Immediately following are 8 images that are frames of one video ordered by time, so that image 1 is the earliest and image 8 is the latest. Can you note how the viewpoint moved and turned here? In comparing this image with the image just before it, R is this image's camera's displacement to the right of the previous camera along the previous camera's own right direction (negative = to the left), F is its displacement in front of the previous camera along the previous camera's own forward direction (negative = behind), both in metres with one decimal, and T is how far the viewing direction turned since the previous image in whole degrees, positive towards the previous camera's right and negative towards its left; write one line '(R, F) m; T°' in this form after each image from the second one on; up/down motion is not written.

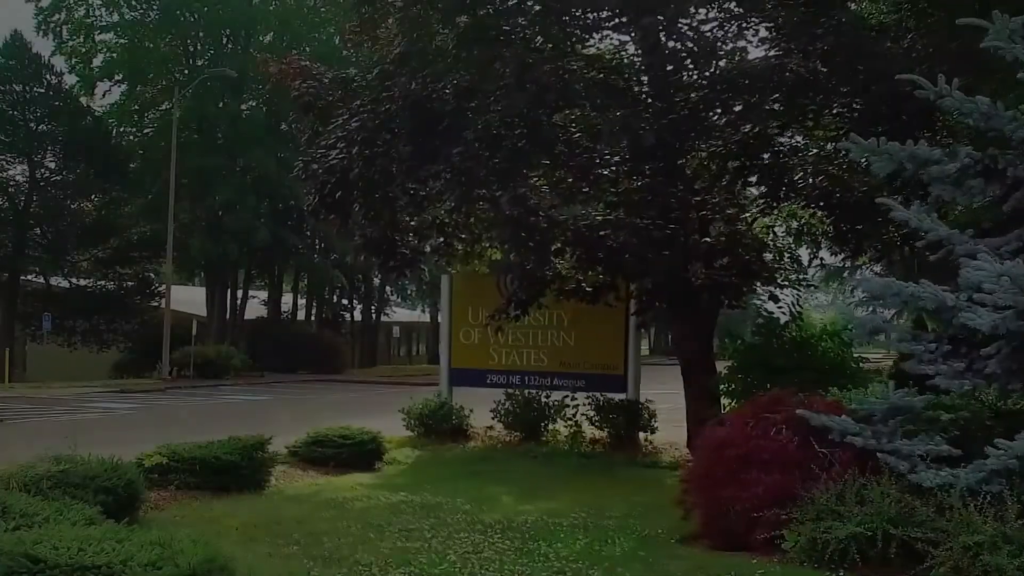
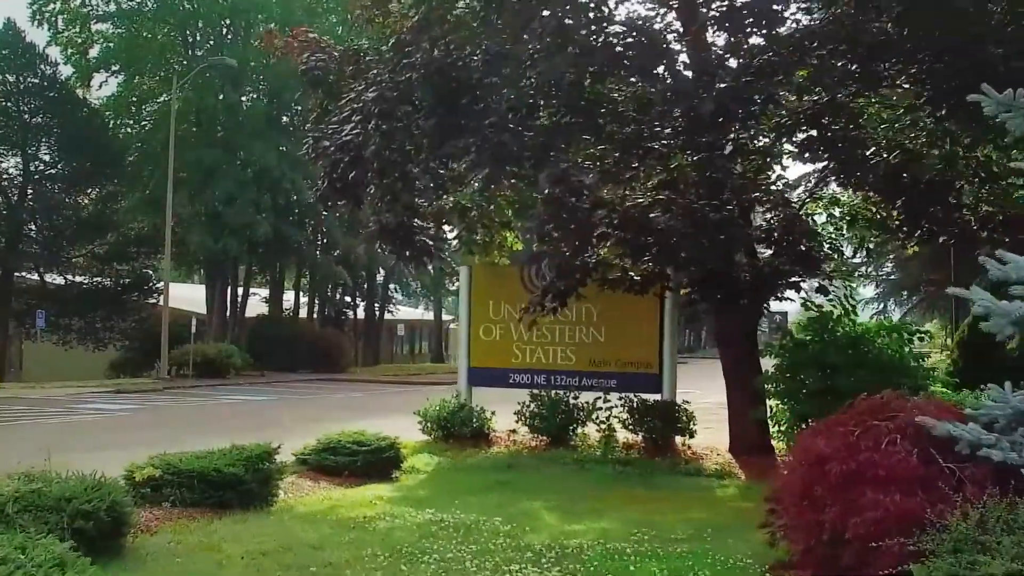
(-0.3, +1.2) m; 0°
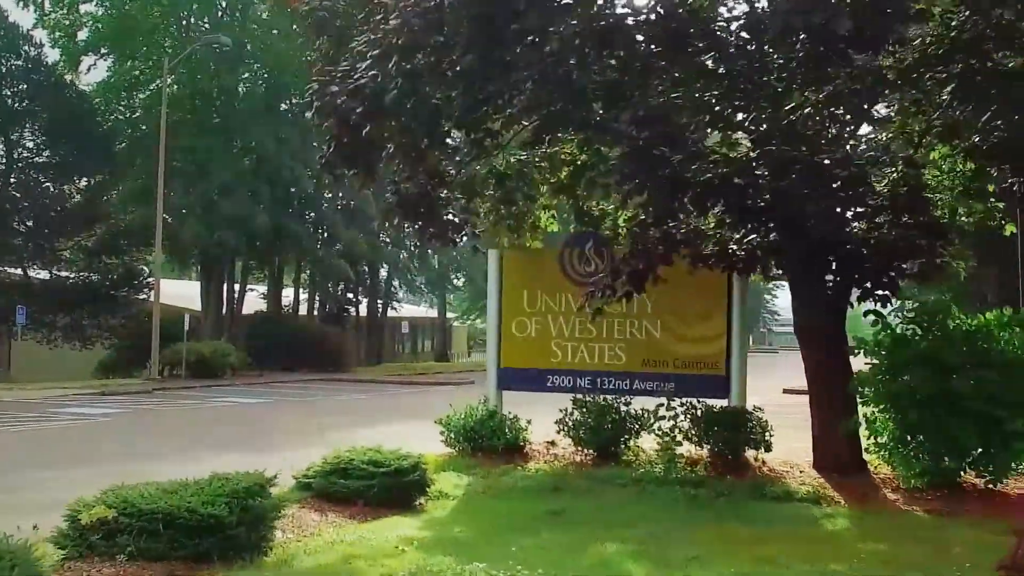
(-0.4, +2.2) m; 0°
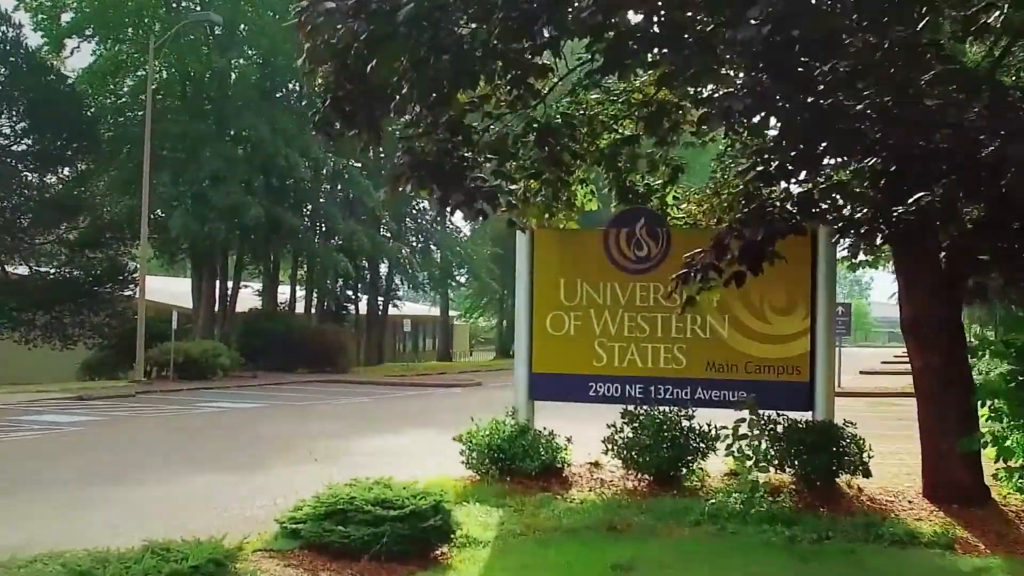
(-0.3, +2.2) m; 0°
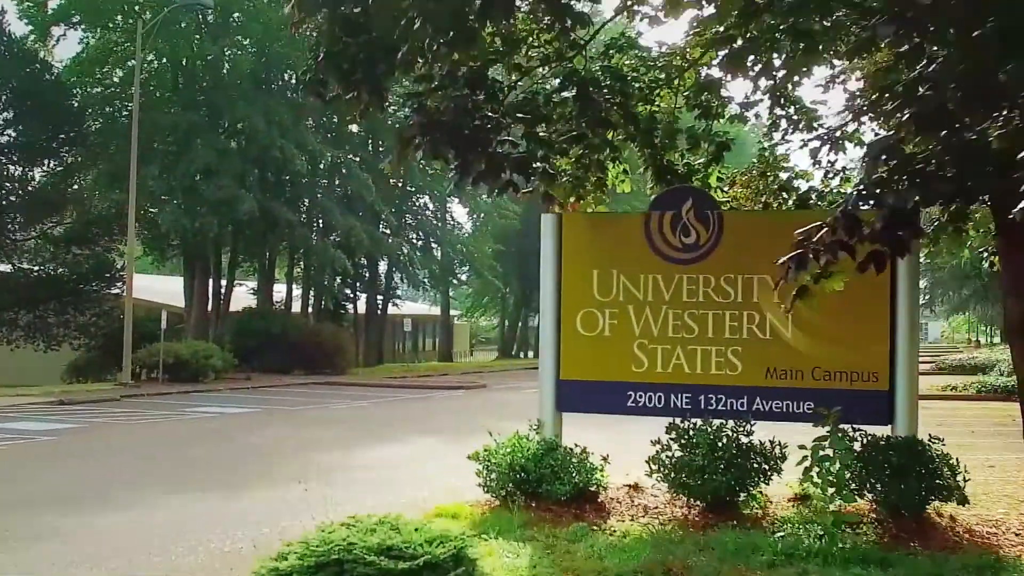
(-0.2, +1.5) m; 0°
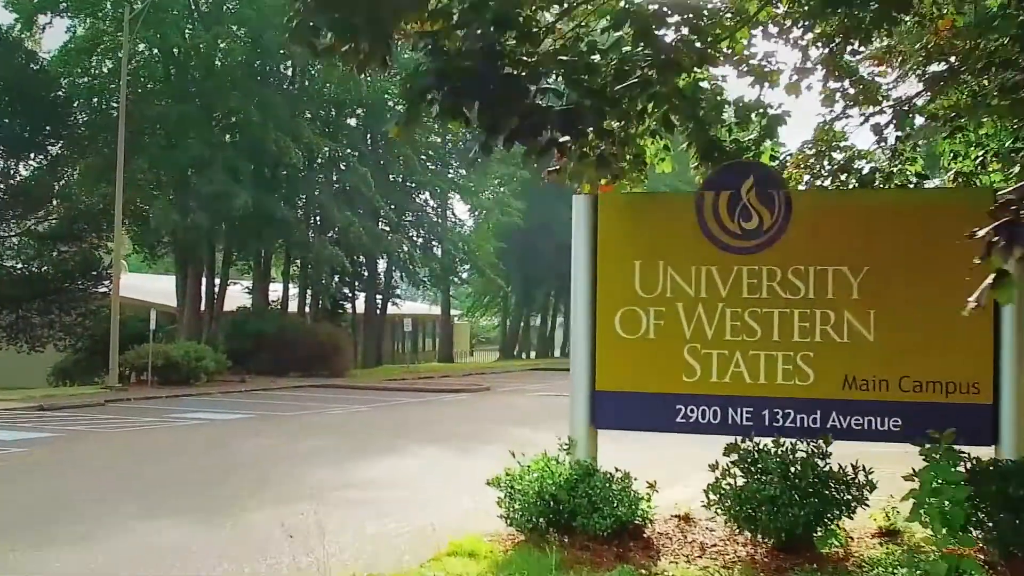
(-0.2, +1.4) m; 0°
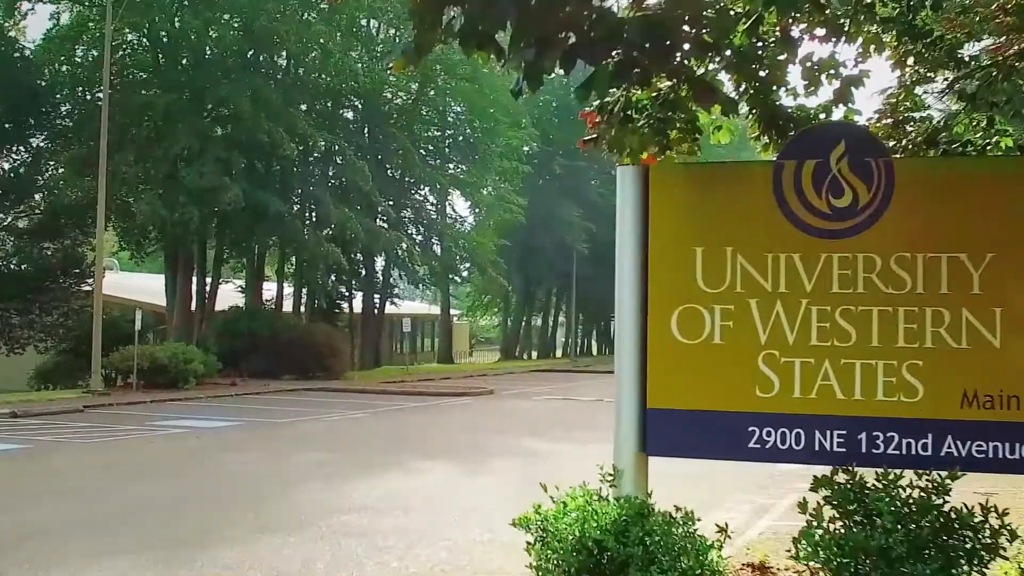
(-0.2, +1.5) m; 0°
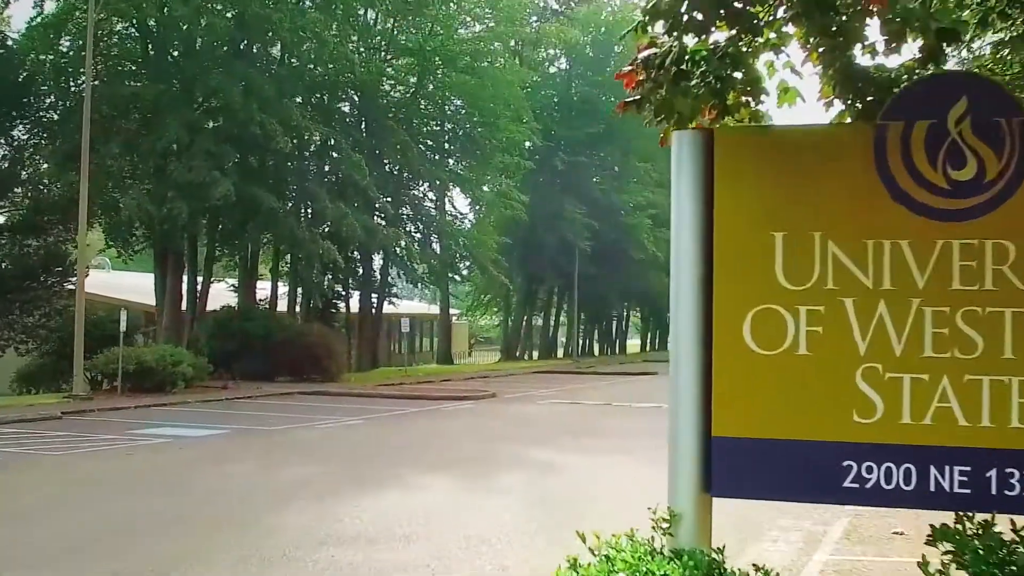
(-0.1, +1.3) m; 0°
